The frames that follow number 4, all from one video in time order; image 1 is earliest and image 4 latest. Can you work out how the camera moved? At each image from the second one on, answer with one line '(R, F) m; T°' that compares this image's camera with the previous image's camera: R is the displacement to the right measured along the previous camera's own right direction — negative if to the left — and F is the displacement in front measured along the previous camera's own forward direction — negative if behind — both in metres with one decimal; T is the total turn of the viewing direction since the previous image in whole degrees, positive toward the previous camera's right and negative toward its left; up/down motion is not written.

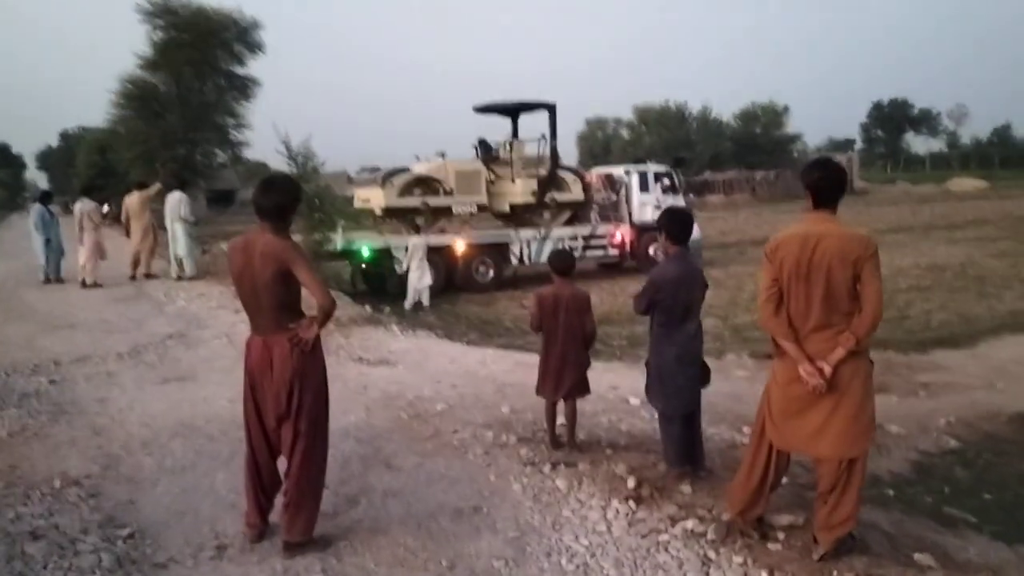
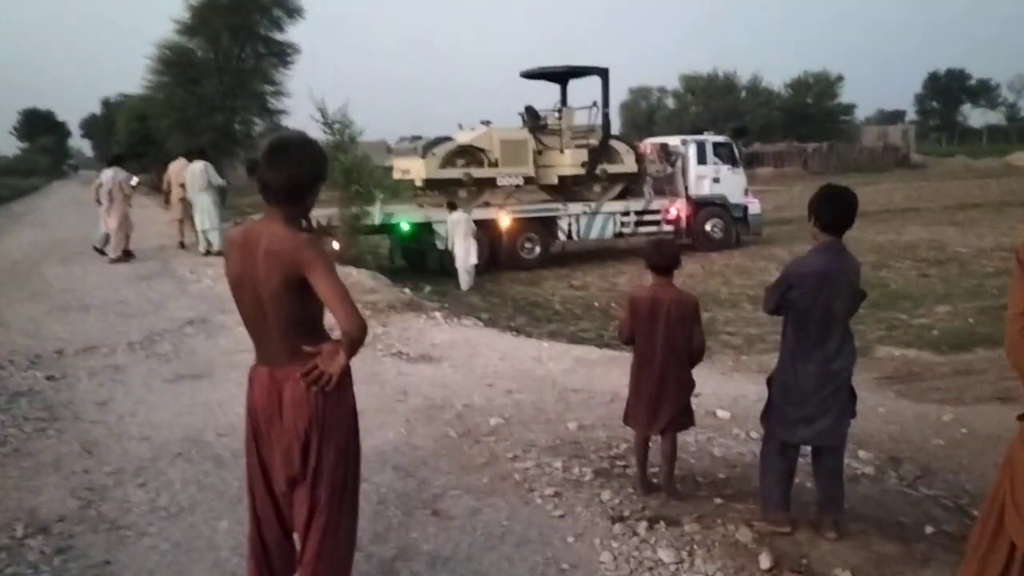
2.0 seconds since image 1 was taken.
(-0.2, +1.2) m; -3°
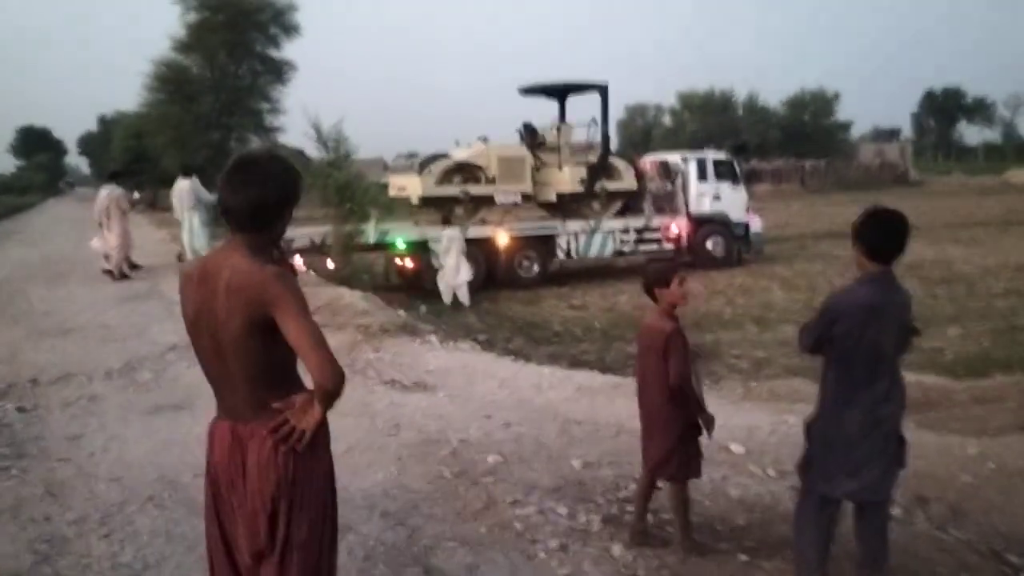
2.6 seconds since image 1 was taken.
(0.0, +0.4) m; 0°
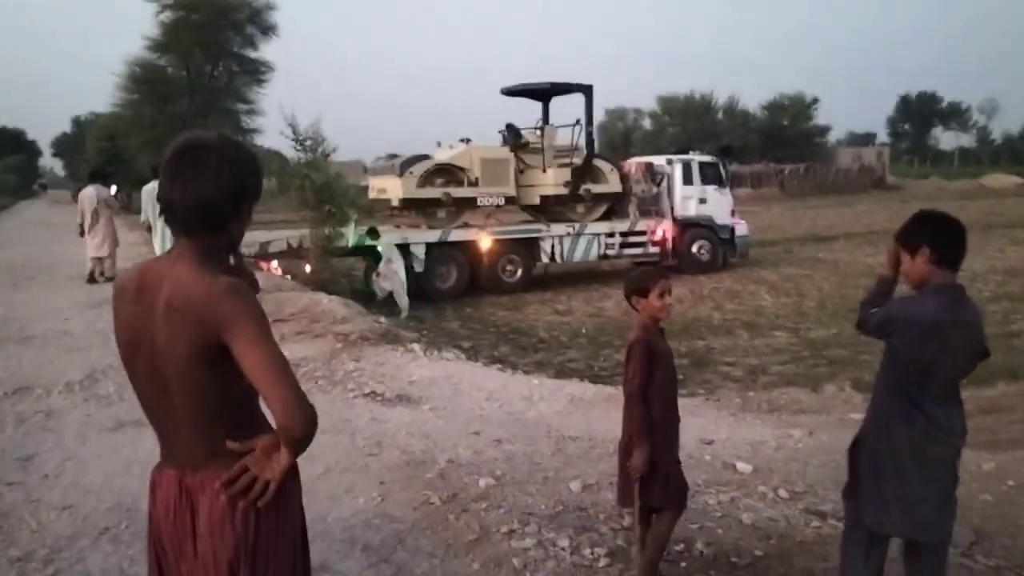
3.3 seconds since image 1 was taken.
(-0.1, +0.4) m; +1°
